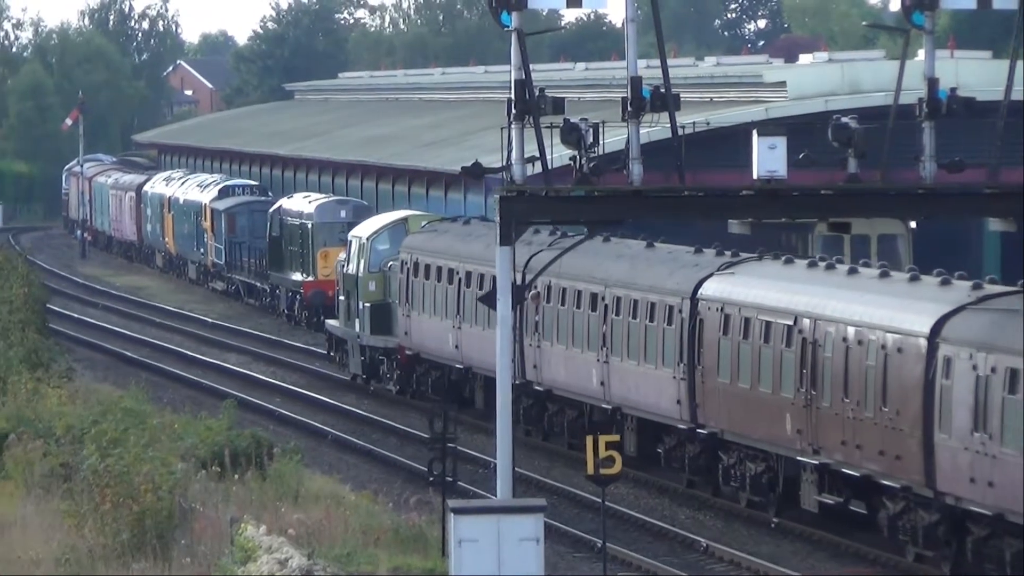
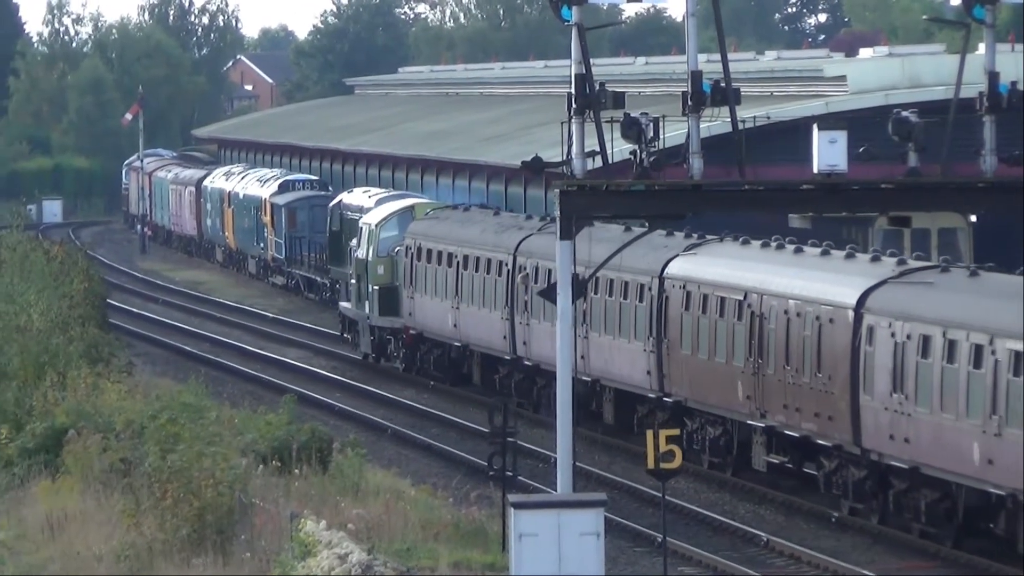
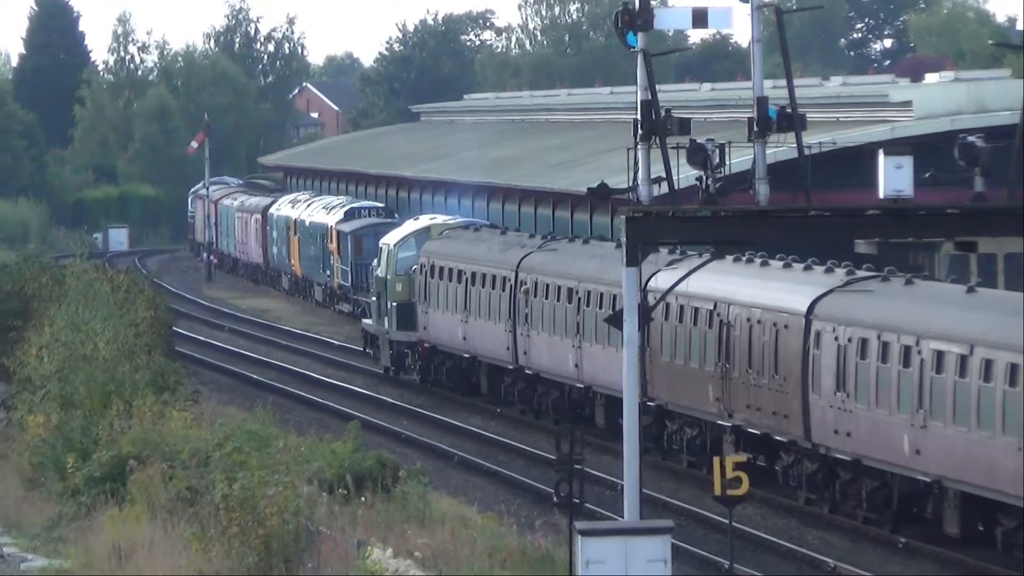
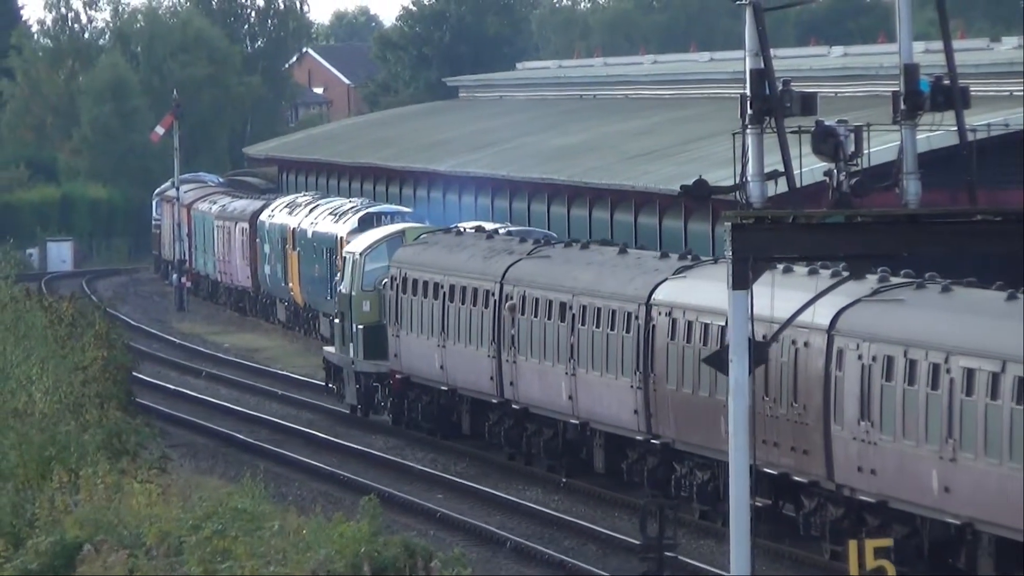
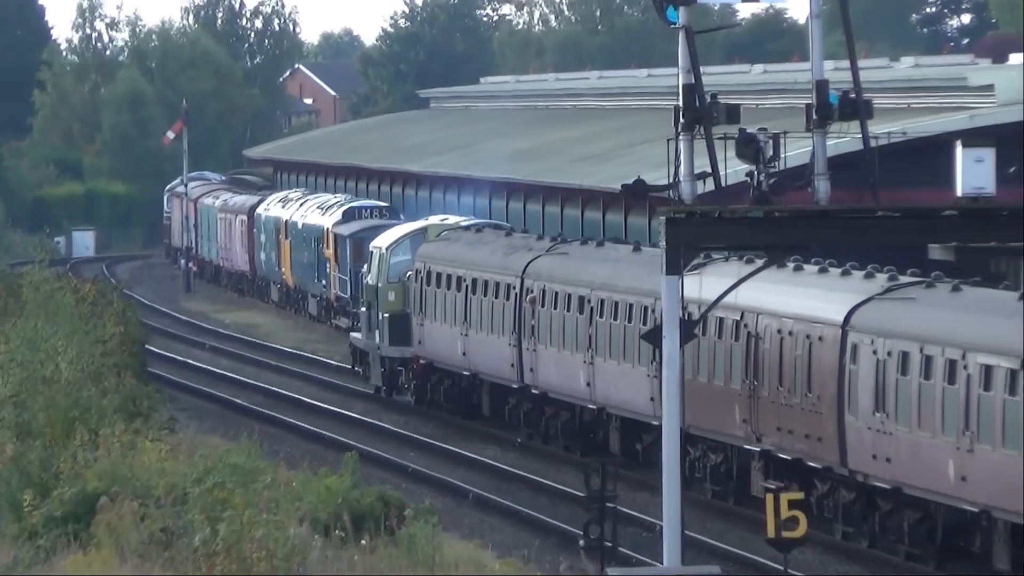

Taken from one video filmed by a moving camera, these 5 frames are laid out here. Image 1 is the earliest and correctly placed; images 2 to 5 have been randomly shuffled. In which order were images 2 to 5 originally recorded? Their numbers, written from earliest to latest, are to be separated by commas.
2, 3, 5, 4
